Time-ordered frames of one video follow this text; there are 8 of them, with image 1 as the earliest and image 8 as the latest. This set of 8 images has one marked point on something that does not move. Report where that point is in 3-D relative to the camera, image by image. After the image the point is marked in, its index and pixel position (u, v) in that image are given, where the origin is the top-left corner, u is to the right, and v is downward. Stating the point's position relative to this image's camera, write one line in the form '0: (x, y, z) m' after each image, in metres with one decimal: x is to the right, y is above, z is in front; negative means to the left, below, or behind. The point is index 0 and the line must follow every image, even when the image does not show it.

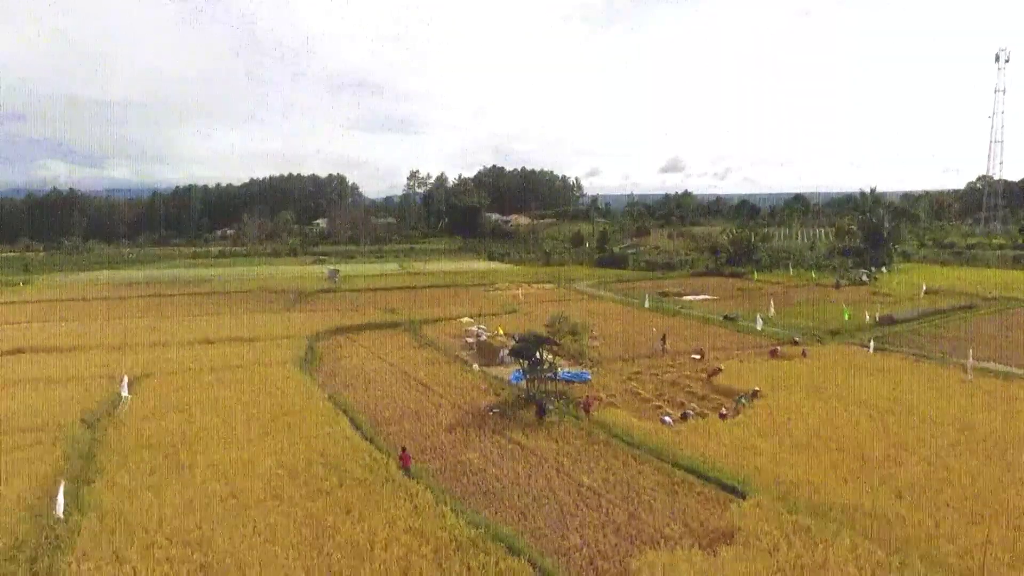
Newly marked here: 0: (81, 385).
0: (-8.9, -2.0, +15.1) m
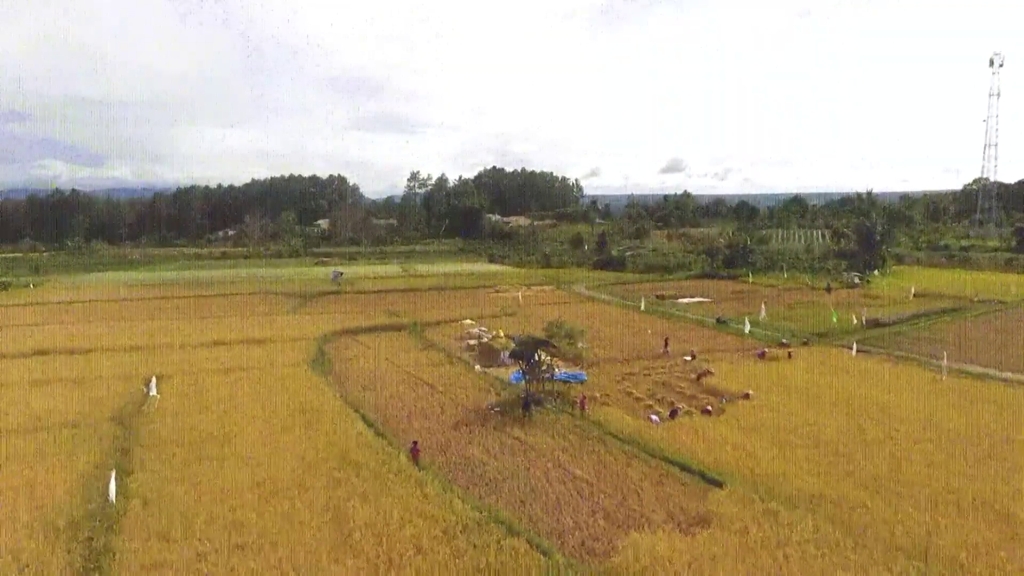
0: (-8.9, -2.1, +16.1) m
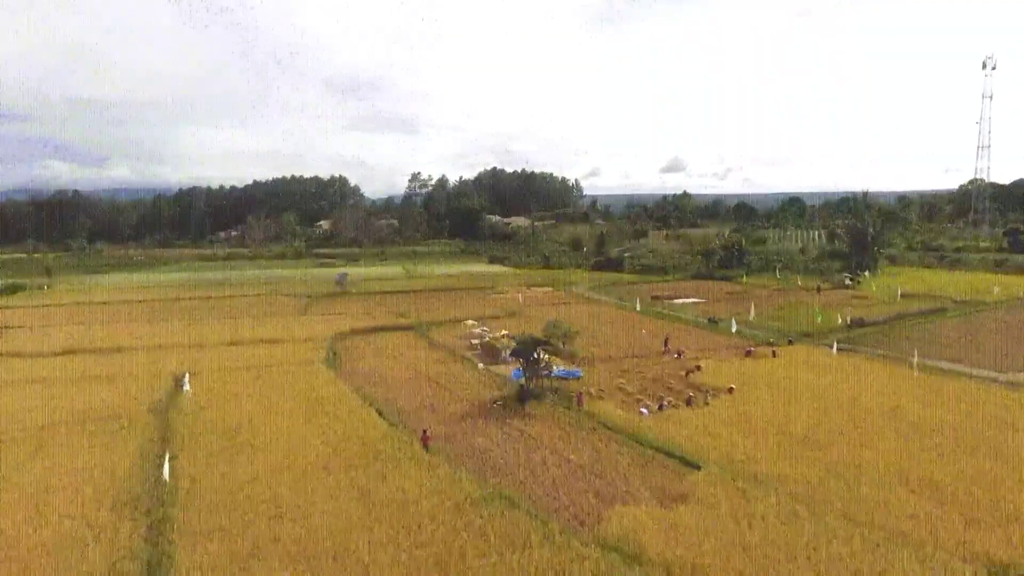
0: (-8.9, -2.2, +17.4) m
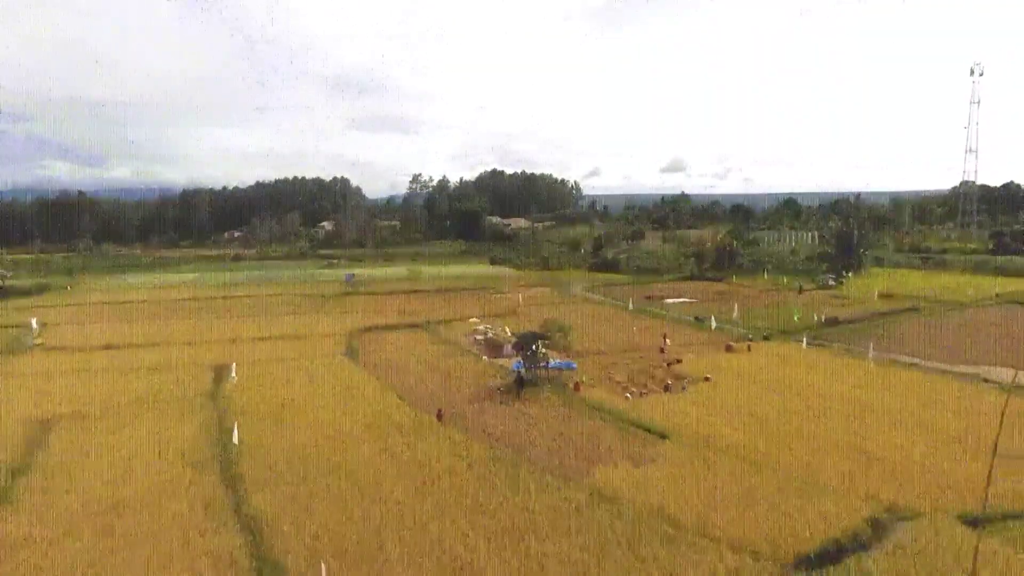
0: (-8.8, -2.2, +19.6) m
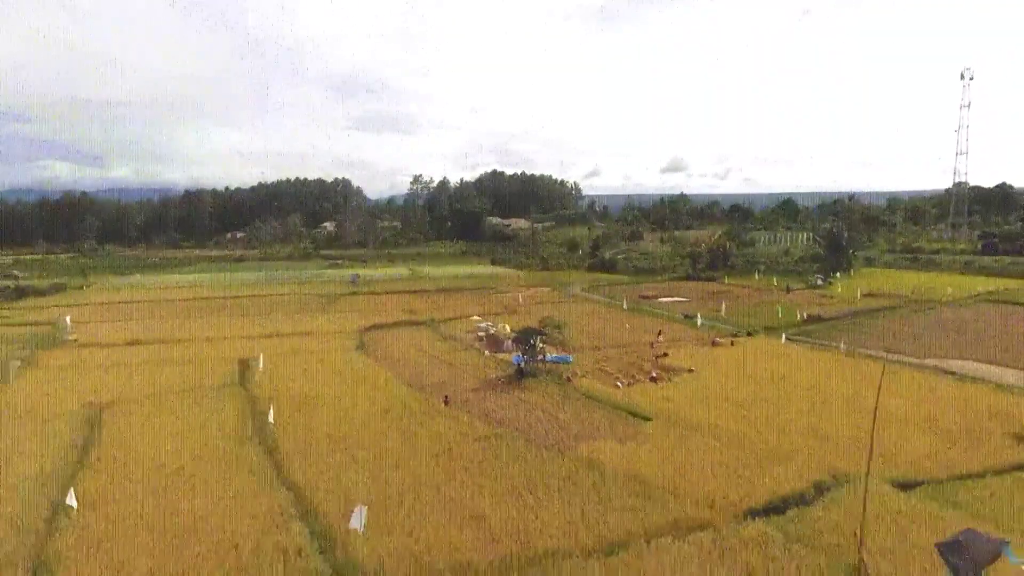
0: (-8.8, -2.2, +21.4) m
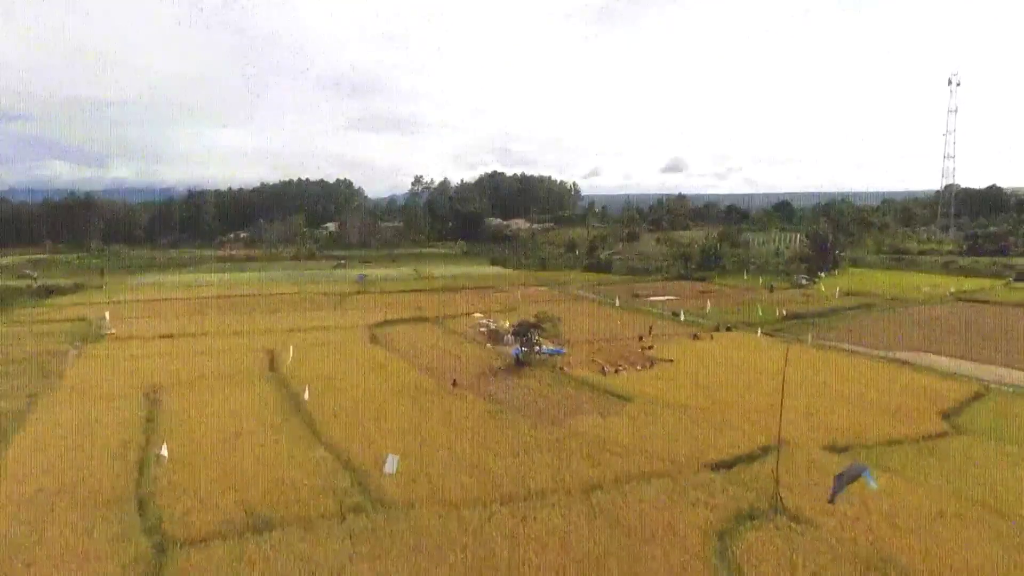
0: (-8.9, -2.1, +23.8) m
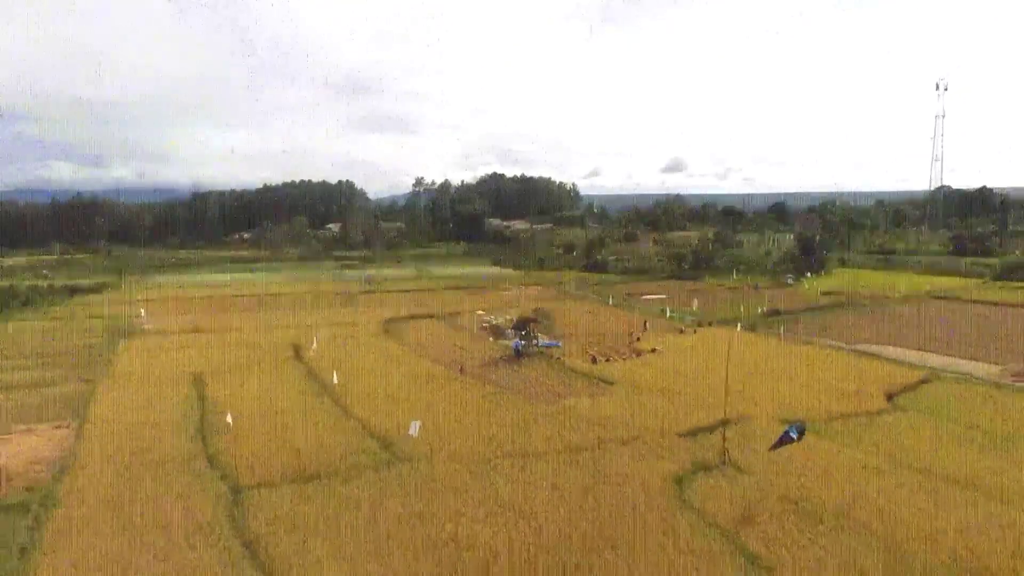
0: (-8.9, -2.1, +26.4) m
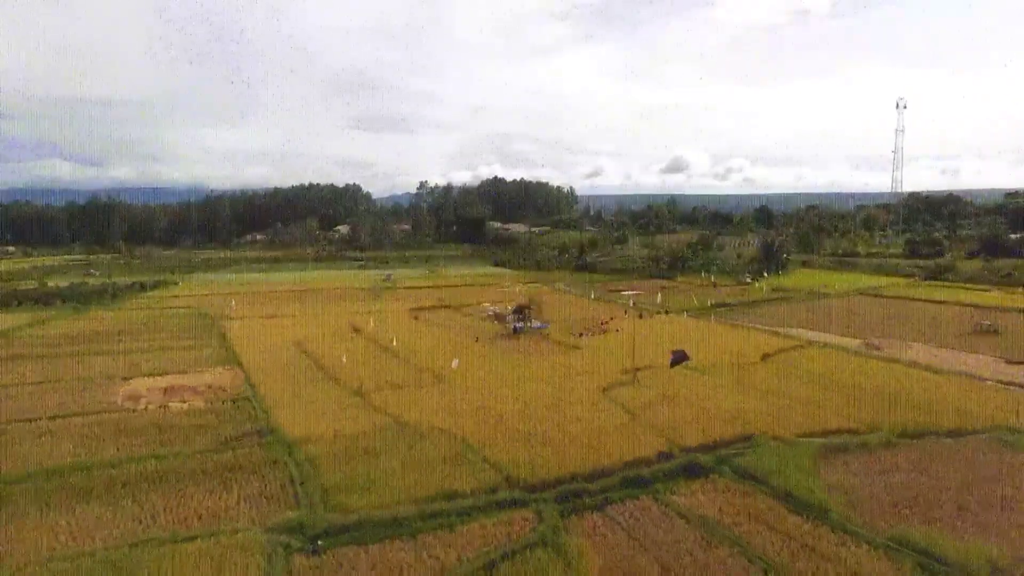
0: (-8.9, -1.8, +35.7) m
